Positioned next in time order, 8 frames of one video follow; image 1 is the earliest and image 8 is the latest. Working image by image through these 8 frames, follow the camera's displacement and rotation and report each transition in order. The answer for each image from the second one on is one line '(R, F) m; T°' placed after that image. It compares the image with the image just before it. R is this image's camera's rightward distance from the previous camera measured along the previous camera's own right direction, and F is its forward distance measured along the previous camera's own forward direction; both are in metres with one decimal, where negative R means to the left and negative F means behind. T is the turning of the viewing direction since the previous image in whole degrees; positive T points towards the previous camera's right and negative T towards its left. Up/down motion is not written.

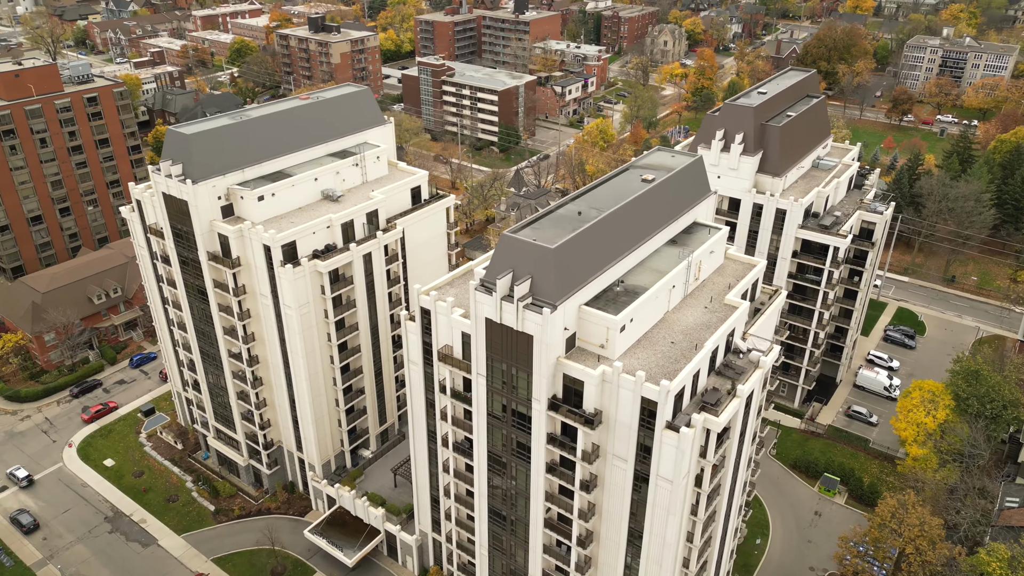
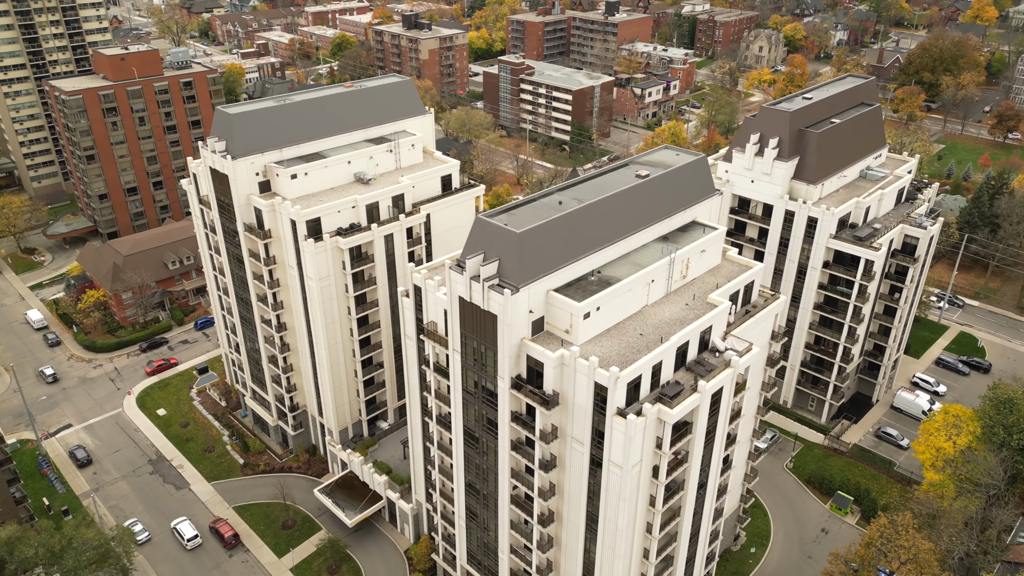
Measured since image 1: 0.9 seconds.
(+7.4, -1.4) m; -8°
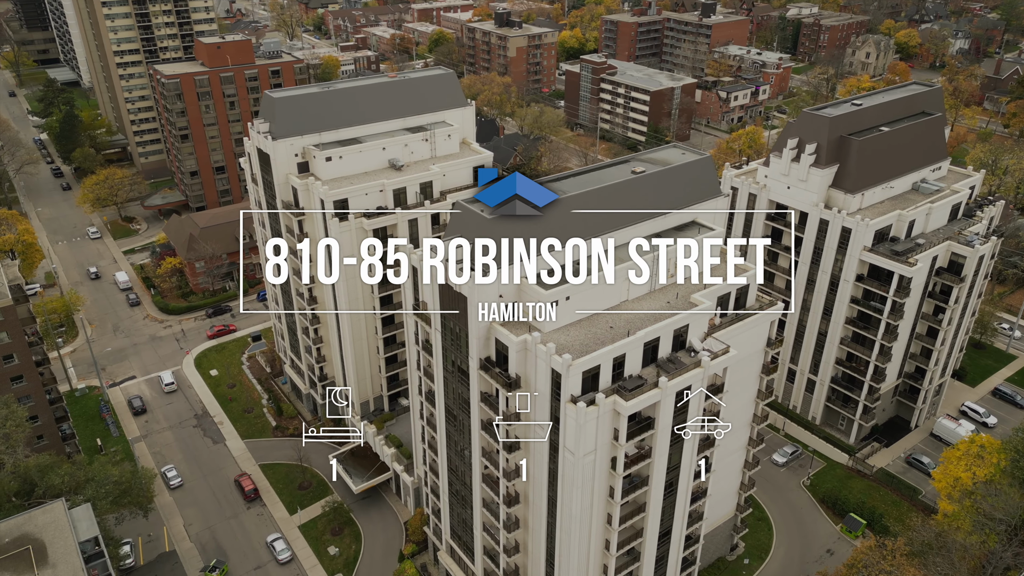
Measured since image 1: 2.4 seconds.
(+7.8, -0.9) m; -8°
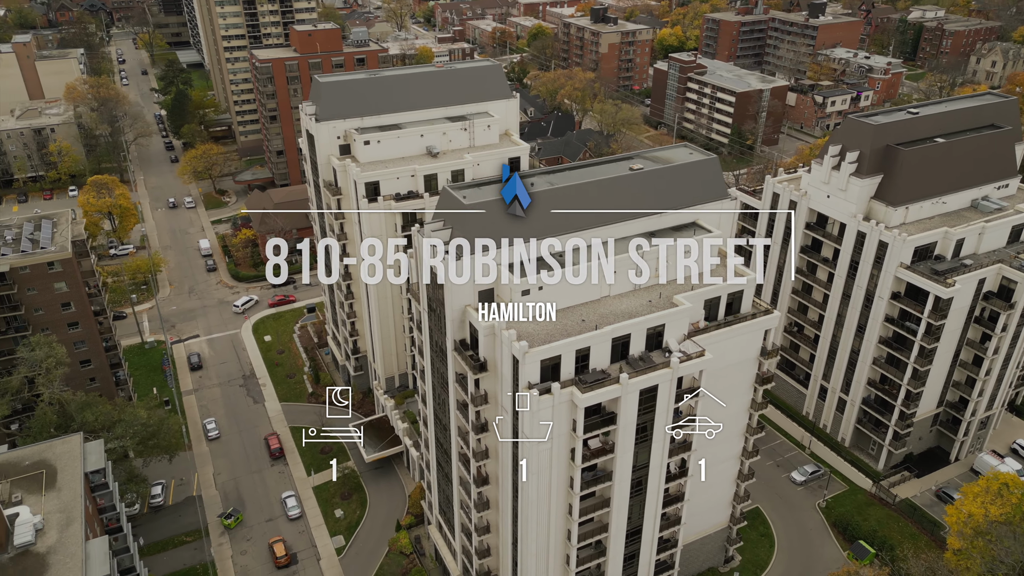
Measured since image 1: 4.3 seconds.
(+8.0, -0.5) m; -8°
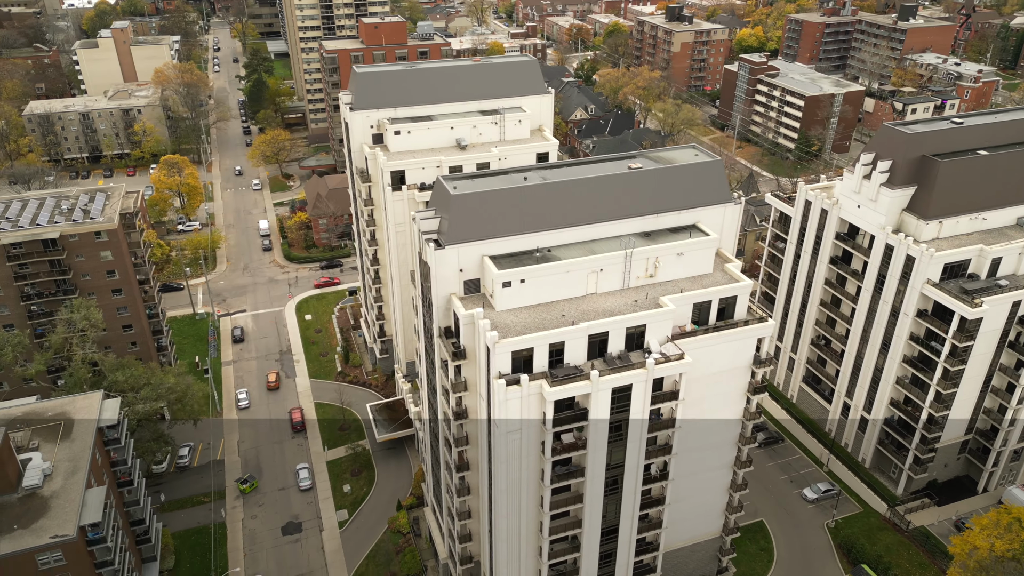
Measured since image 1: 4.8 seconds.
(+6.1, -0.4) m; -6°
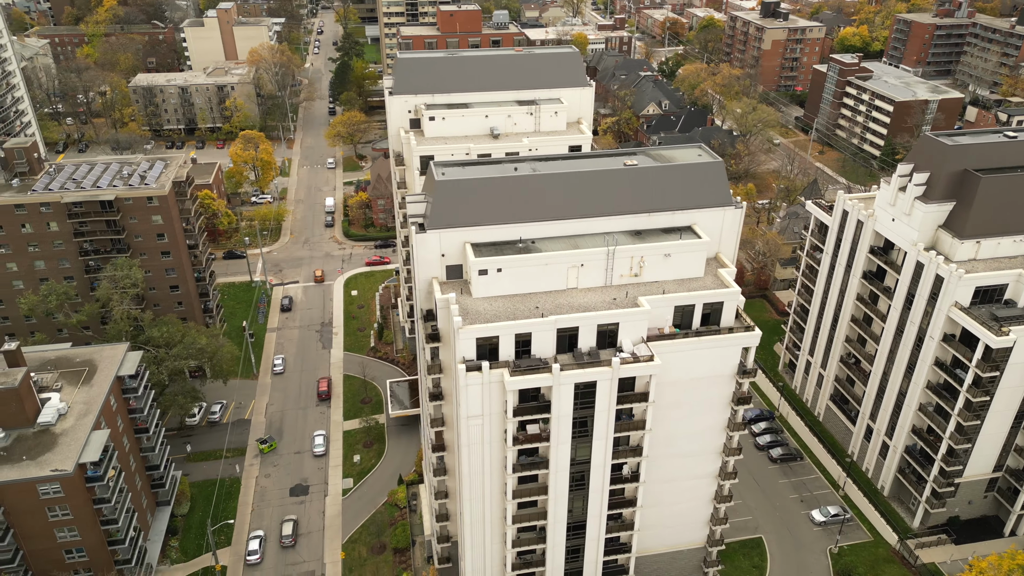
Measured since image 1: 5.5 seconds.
(+7.4, 0.0) m; -7°
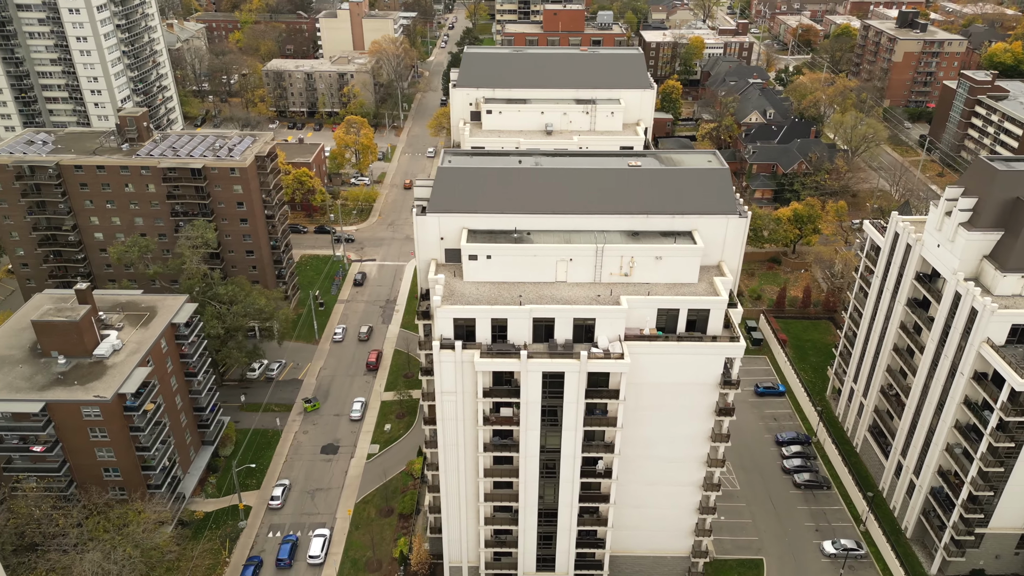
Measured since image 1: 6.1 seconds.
(+9.0, -1.1) m; -10°
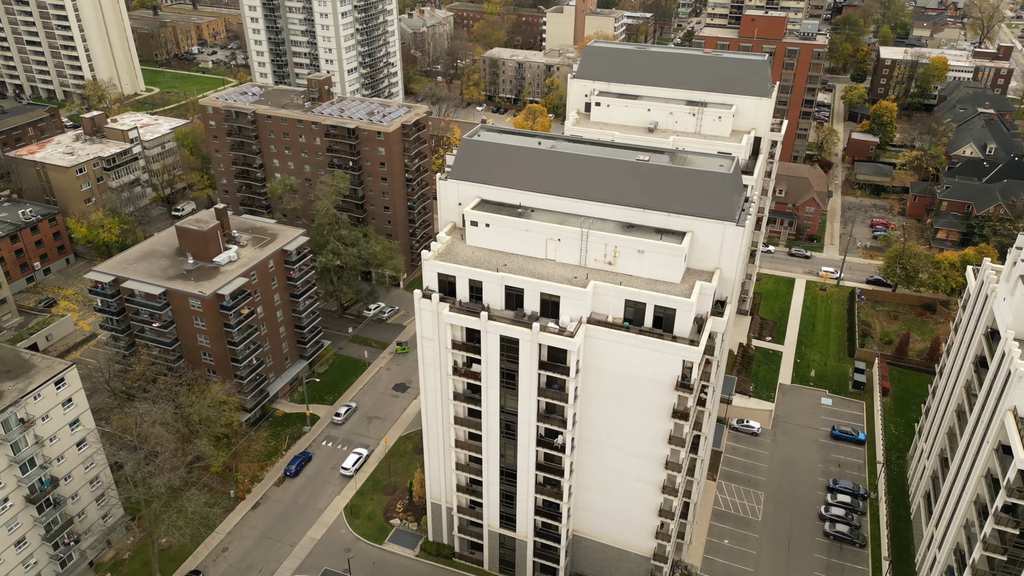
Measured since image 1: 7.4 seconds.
(+17.3, -0.9) m; -19°
